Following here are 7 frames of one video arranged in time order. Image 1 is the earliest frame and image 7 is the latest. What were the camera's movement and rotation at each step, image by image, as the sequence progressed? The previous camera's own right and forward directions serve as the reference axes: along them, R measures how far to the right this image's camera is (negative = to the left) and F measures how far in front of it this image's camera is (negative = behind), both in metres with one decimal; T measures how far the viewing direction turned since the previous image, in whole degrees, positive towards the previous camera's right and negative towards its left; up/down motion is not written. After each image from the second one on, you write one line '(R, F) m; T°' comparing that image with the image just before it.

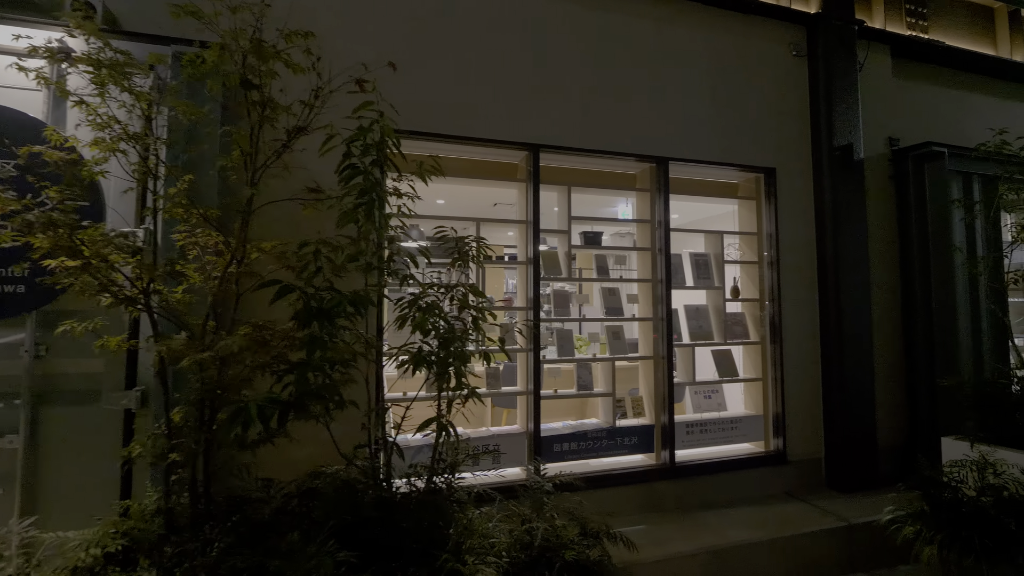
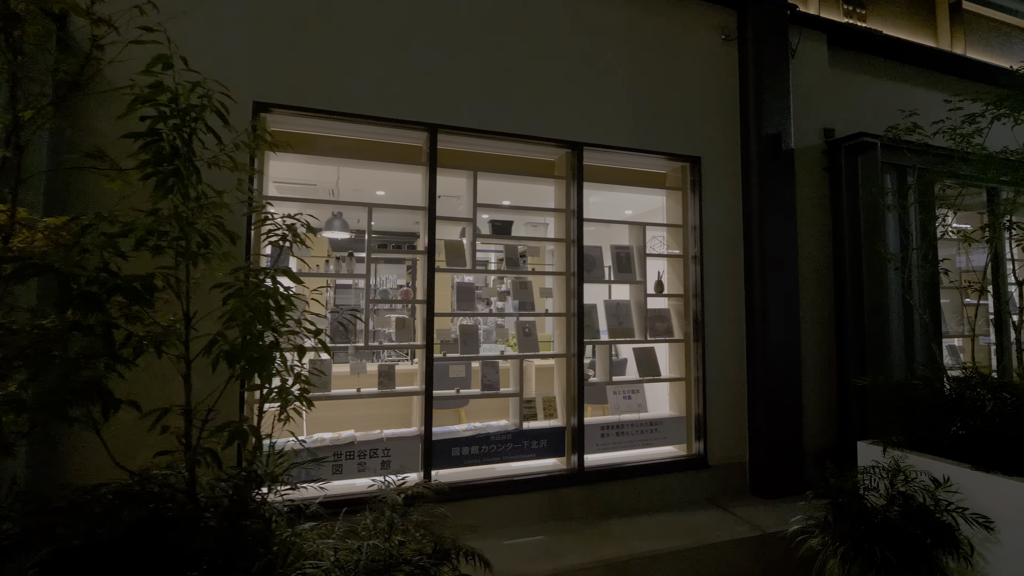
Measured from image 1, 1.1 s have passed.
(+0.5, +0.2) m; +2°
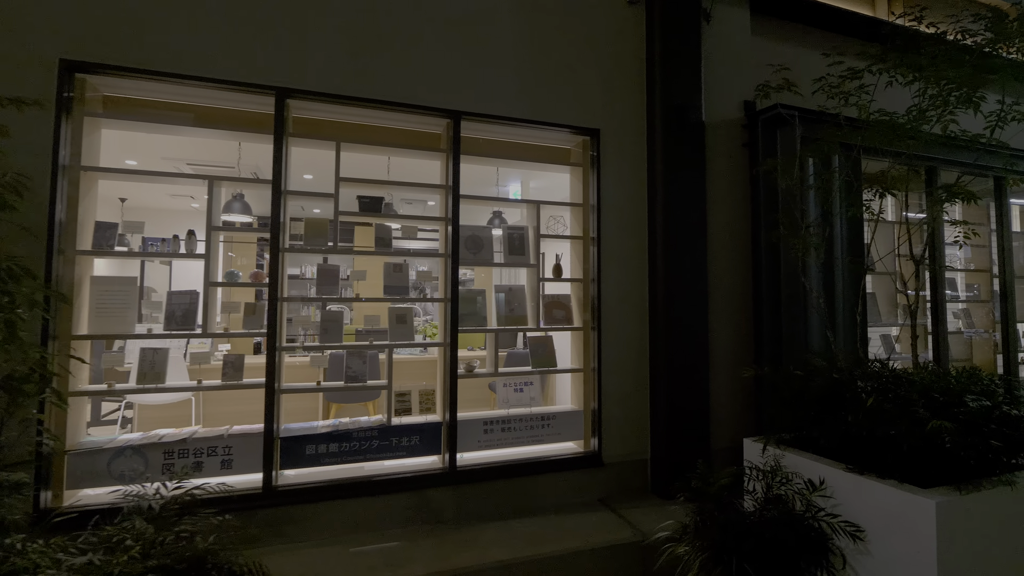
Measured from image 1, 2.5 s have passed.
(+0.7, +0.3) m; 0°
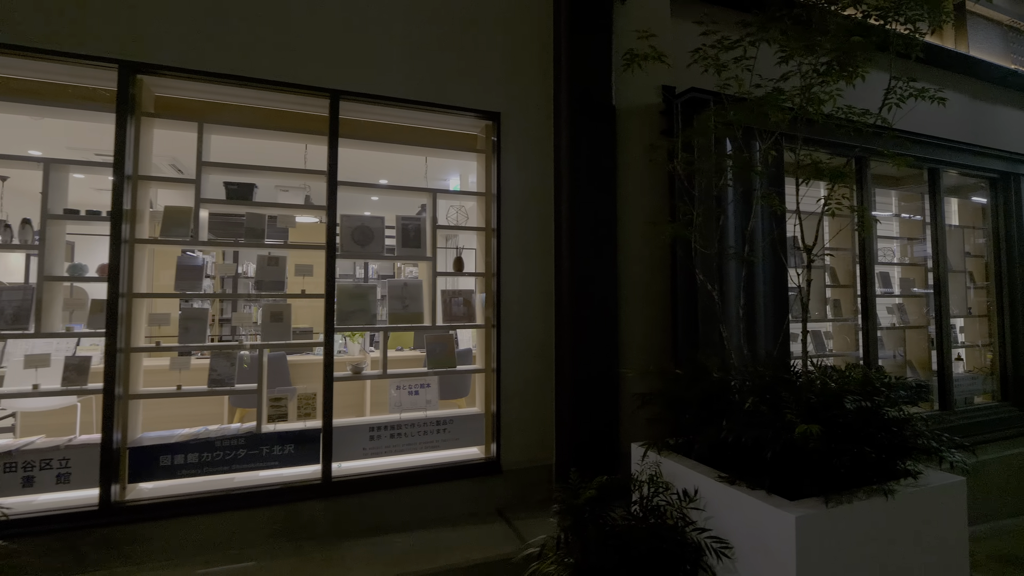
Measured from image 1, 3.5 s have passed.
(+0.5, +0.2) m; +2°
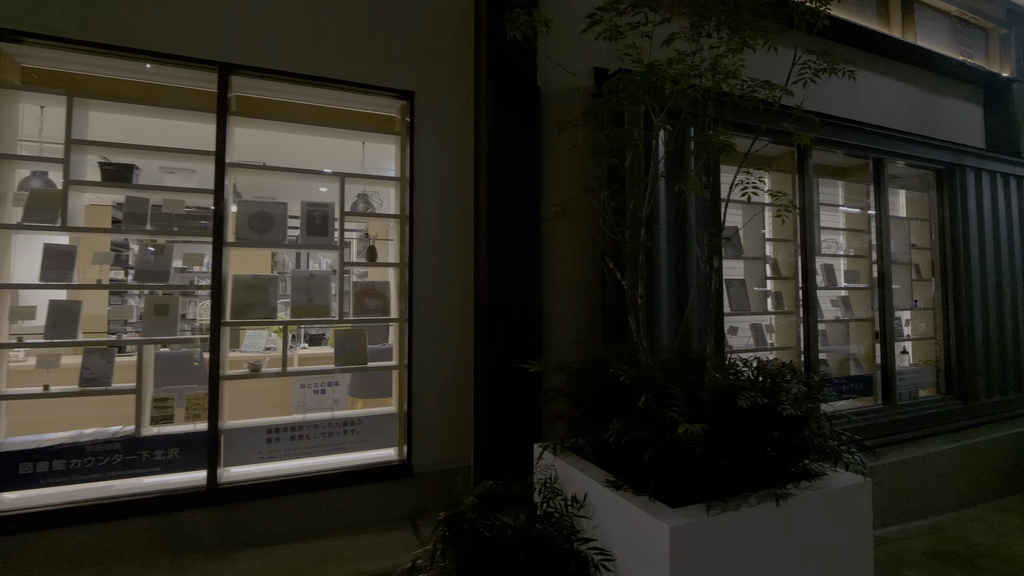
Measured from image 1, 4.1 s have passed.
(+0.4, +0.2) m; +2°
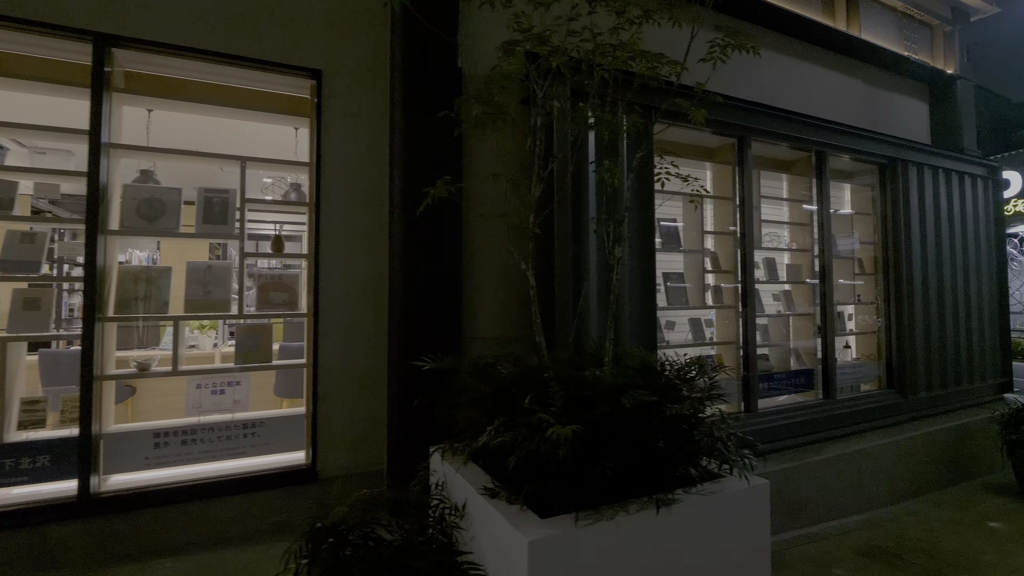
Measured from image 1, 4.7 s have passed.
(+0.3, +0.1) m; +2°
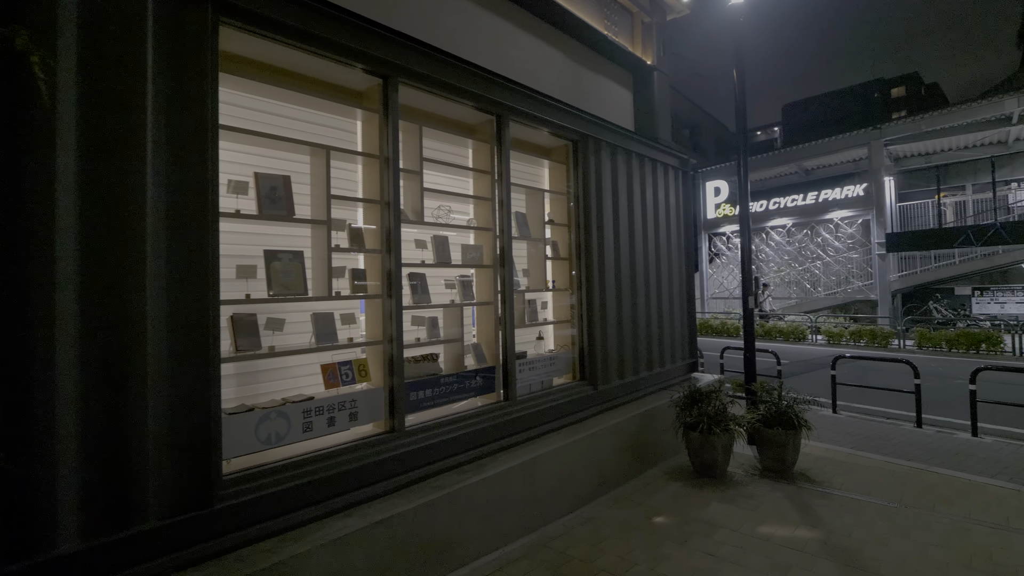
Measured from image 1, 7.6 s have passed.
(+1.3, +0.8) m; +21°
